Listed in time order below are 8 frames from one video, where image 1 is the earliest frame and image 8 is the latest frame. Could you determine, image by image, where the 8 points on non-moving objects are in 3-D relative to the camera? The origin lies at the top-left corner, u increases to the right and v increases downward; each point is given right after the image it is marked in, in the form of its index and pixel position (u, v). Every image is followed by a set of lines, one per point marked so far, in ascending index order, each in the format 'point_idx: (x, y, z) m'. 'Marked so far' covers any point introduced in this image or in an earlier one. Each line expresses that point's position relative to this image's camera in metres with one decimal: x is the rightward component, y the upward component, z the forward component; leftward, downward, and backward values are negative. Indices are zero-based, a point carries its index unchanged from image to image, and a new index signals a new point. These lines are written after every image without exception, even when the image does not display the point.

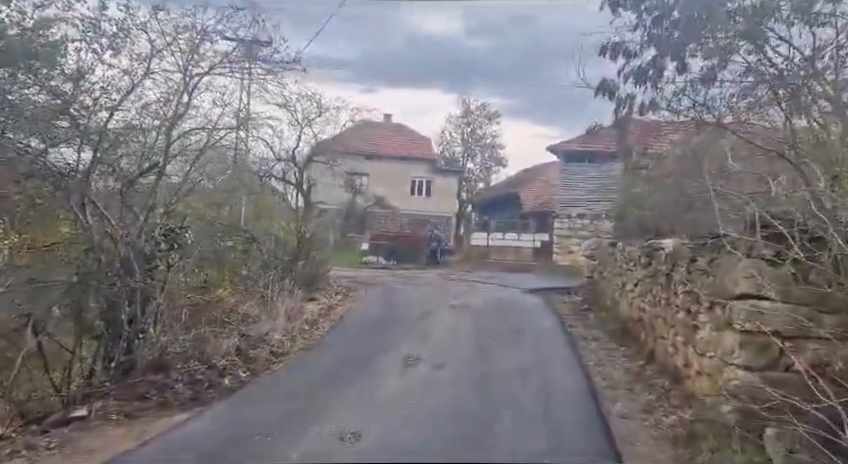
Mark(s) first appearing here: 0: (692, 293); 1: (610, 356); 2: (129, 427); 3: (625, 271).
0: (+2.3, -0.5, +5.9) m
1: (+2.2, -1.5, +8.2) m
2: (-2.2, -1.4, +5.0) m
3: (+3.0, -0.6, +10.0) m
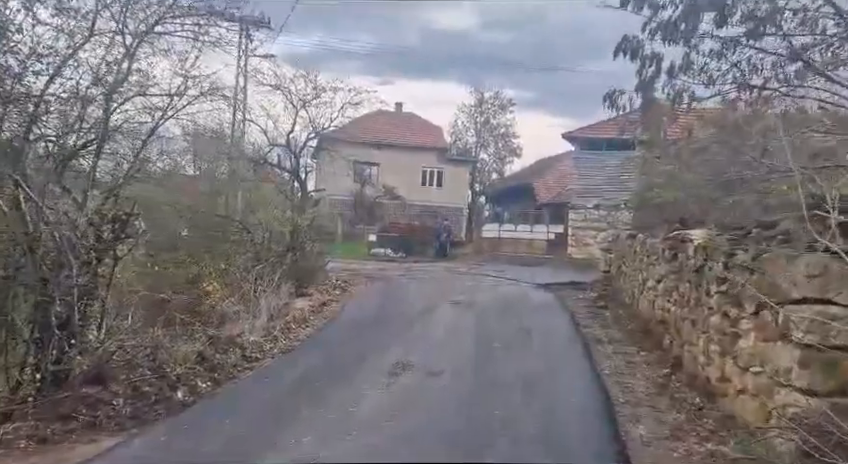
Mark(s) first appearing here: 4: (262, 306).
0: (+2.2, -0.4, +4.9) m
1: (+2.2, -1.4, +7.2) m
2: (-2.3, -1.4, +4.2) m
3: (+3.0, -0.5, +9.0) m
4: (-2.0, -0.9, +8.6) m
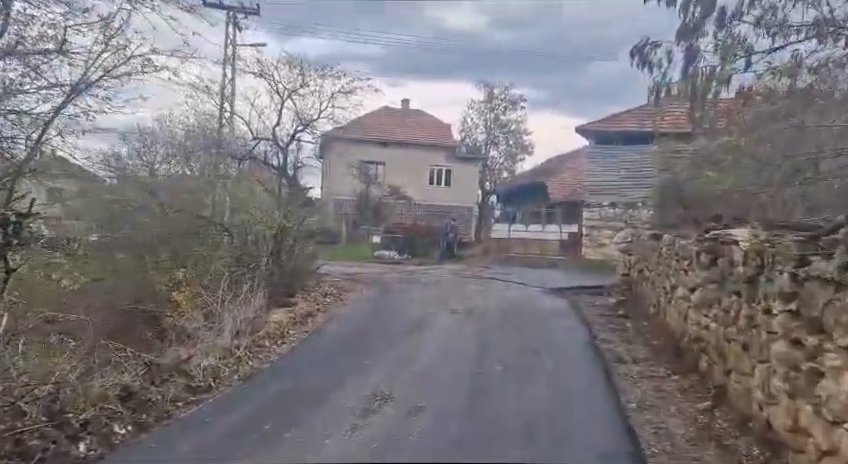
0: (+2.1, -0.4, +3.6) m
1: (+2.0, -1.4, +5.9) m
2: (-2.5, -1.4, +3.0) m
3: (+2.9, -0.5, +7.7) m
4: (-2.1, -1.0, +7.4) m
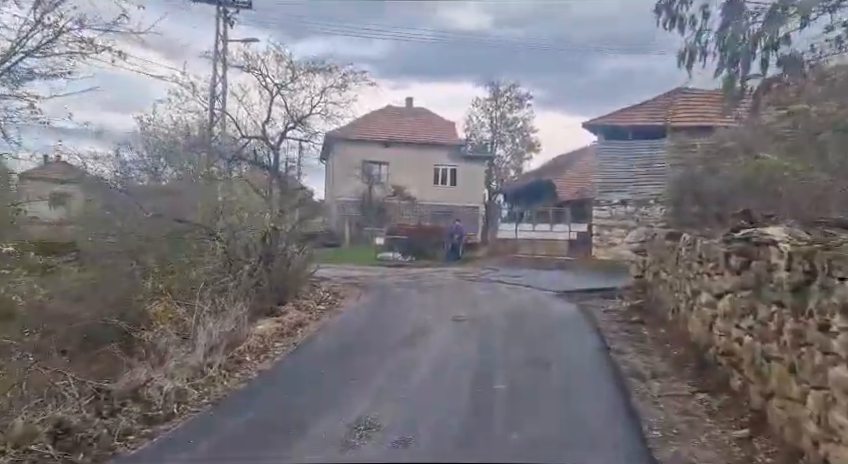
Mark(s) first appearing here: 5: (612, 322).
0: (+2.0, -0.4, +2.9) m
1: (+2.0, -1.4, +5.2) m
2: (-2.6, -1.4, +2.3) m
3: (+2.8, -0.4, +7.0) m
4: (-2.1, -1.0, +6.7) m
5: (+2.7, -1.3, +9.7) m
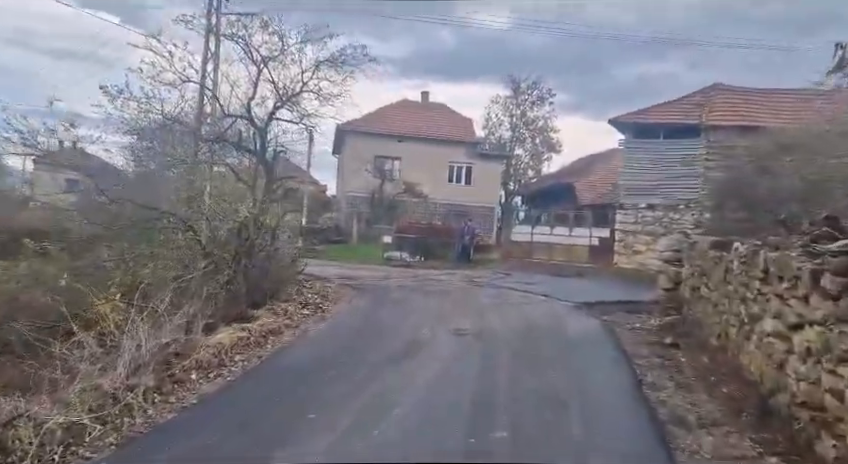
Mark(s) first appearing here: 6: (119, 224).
0: (+1.8, -0.5, +1.4) m
1: (+1.8, -1.4, +3.7) m
2: (-2.8, -1.3, +1.0) m
3: (+2.7, -0.5, +5.5) m
4: (-2.3, -0.9, +5.3) m
5: (+2.6, -1.4, +8.2) m
6: (-3.8, +0.1, +8.6) m
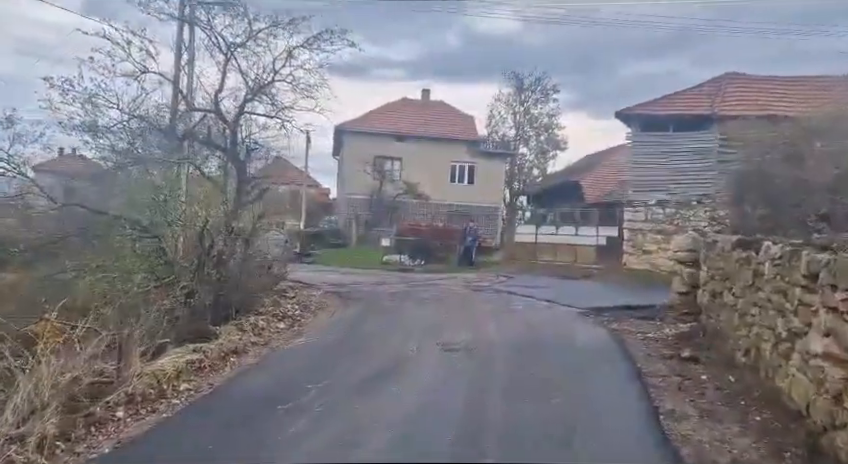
0: (+1.5, -0.5, +0.4) m
1: (+1.6, -1.4, +2.7) m
2: (-3.1, -1.4, 0.0) m
3: (+2.5, -0.5, +4.5) m
4: (-2.5, -1.0, +4.4) m
5: (+2.5, -1.3, +7.2) m
6: (-4.0, 0.0, +7.6) m
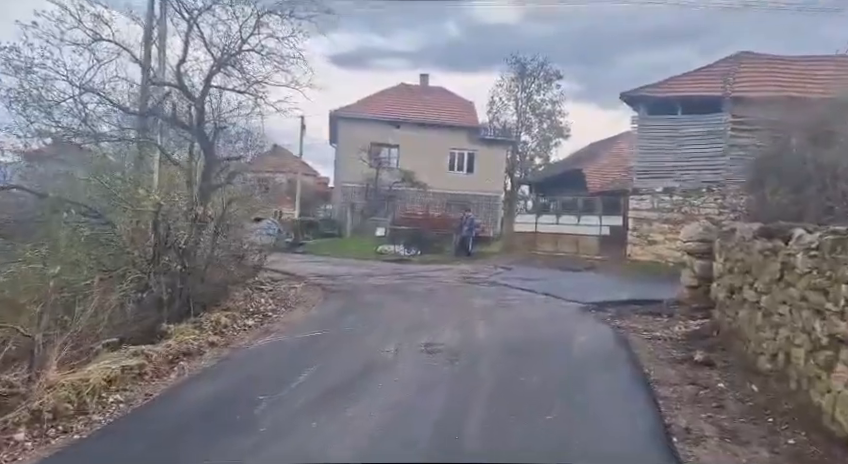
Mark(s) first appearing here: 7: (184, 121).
0: (+1.3, -0.4, -0.4) m
1: (+1.4, -1.4, +1.9) m
2: (-3.3, -1.4, -0.8) m
3: (+2.3, -0.4, +3.6) m
4: (-2.7, -0.9, +3.6) m
5: (+2.3, -1.2, +6.3) m
6: (-4.2, +0.1, +6.8) m
7: (-3.0, +1.4, +8.6) m
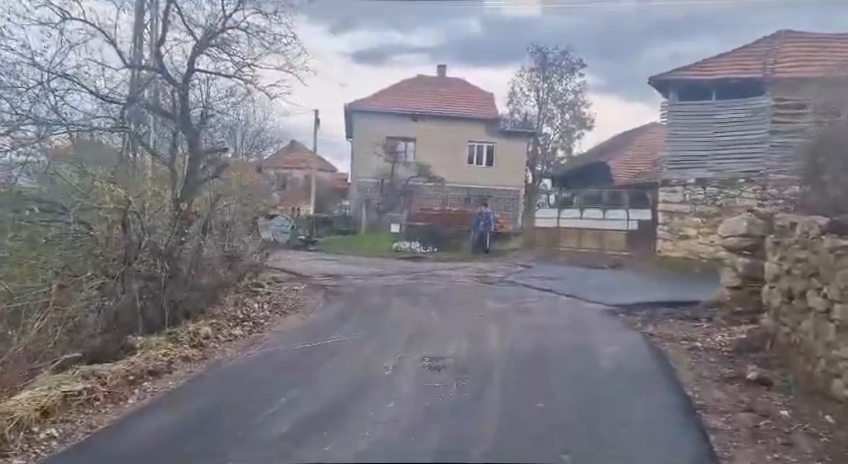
0: (+1.1, -0.5, -1.4) m
1: (+1.3, -1.4, +0.9) m
2: (-3.5, -1.4, -1.6) m
3: (+2.2, -0.4, +2.6) m
4: (-2.7, -0.9, +2.7) m
5: (+2.3, -1.2, +5.4) m
6: (-4.2, +0.1, +6.0) m
7: (-3.0, +1.4, +7.8) m
